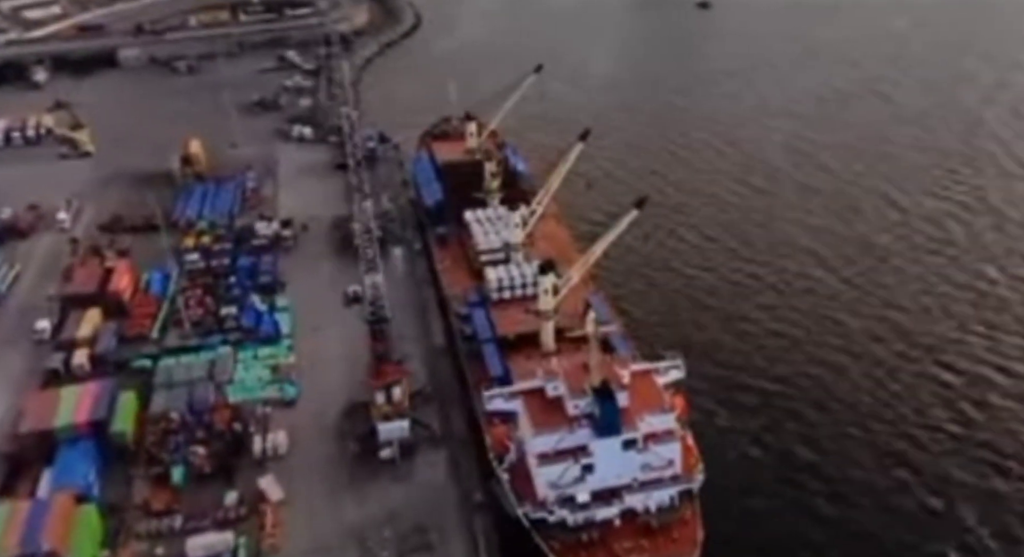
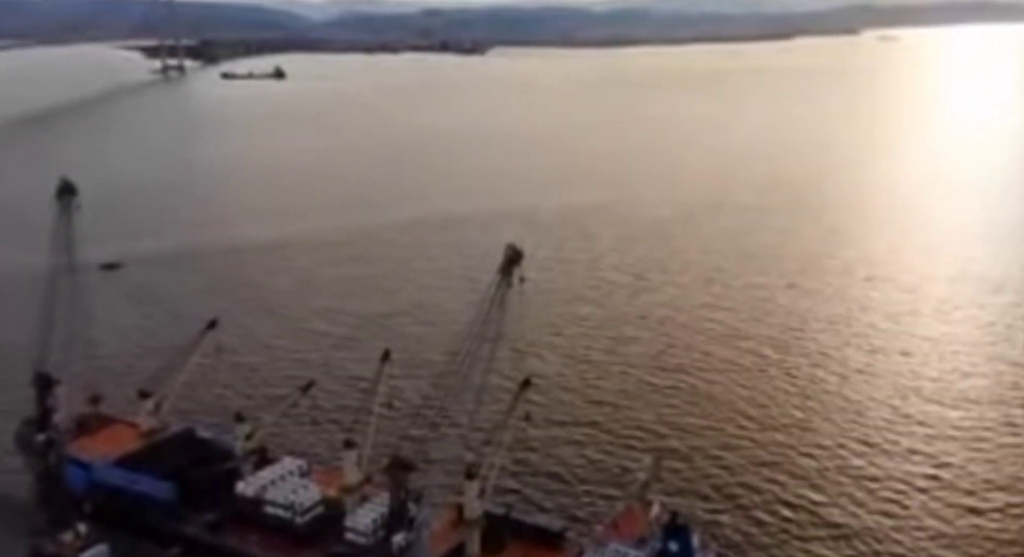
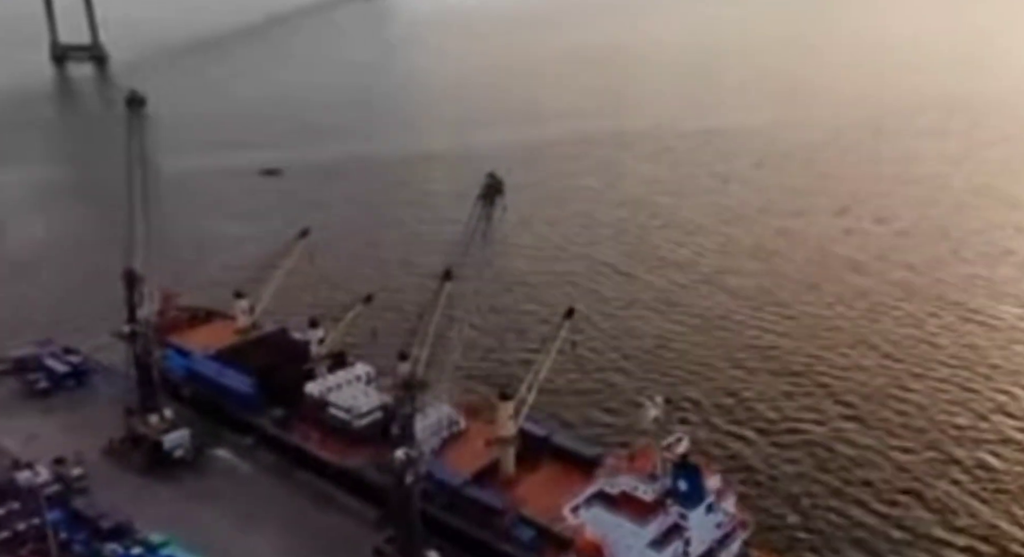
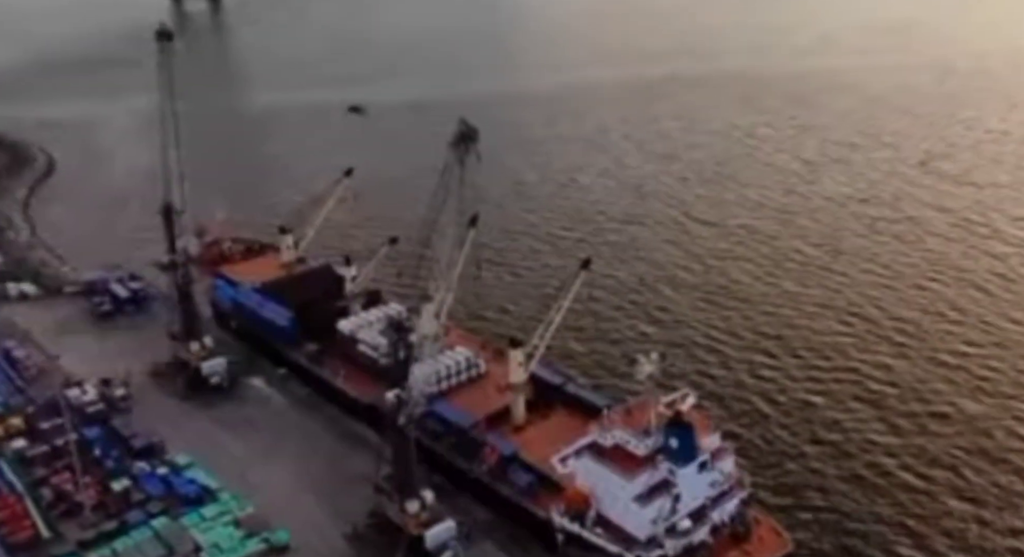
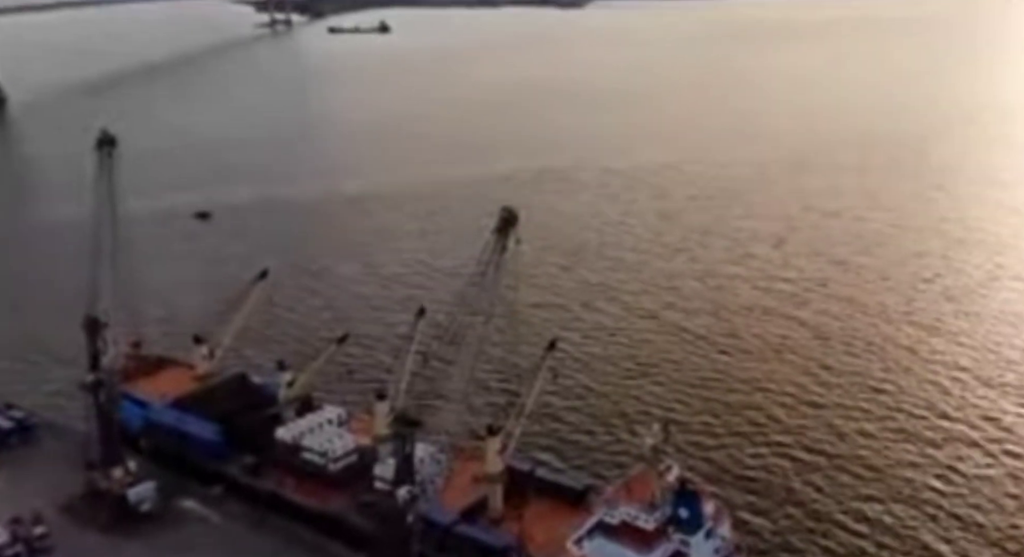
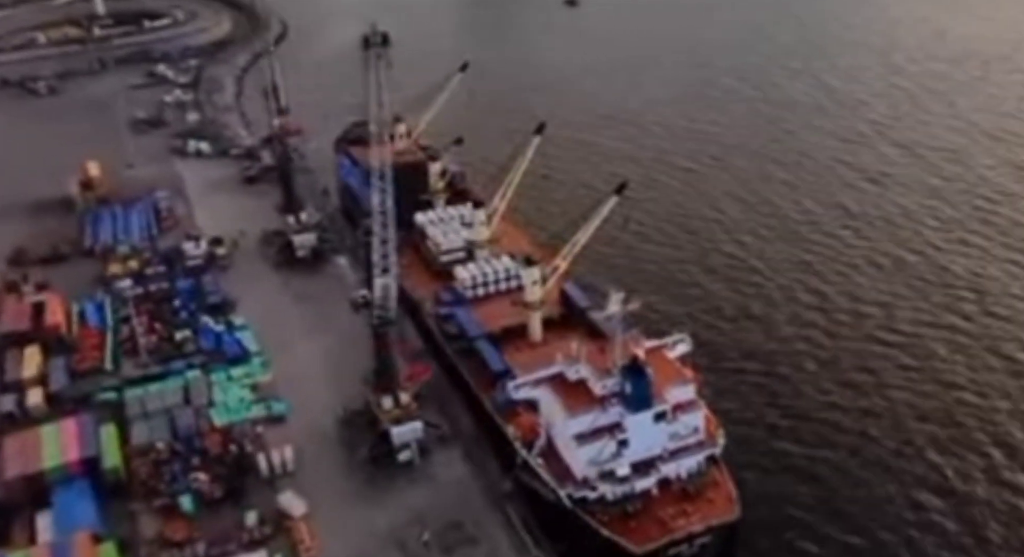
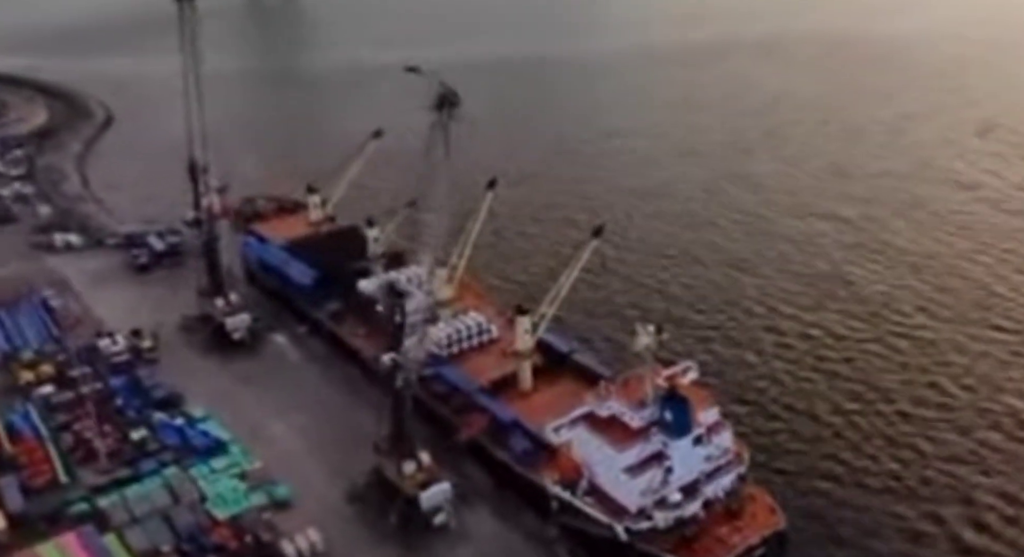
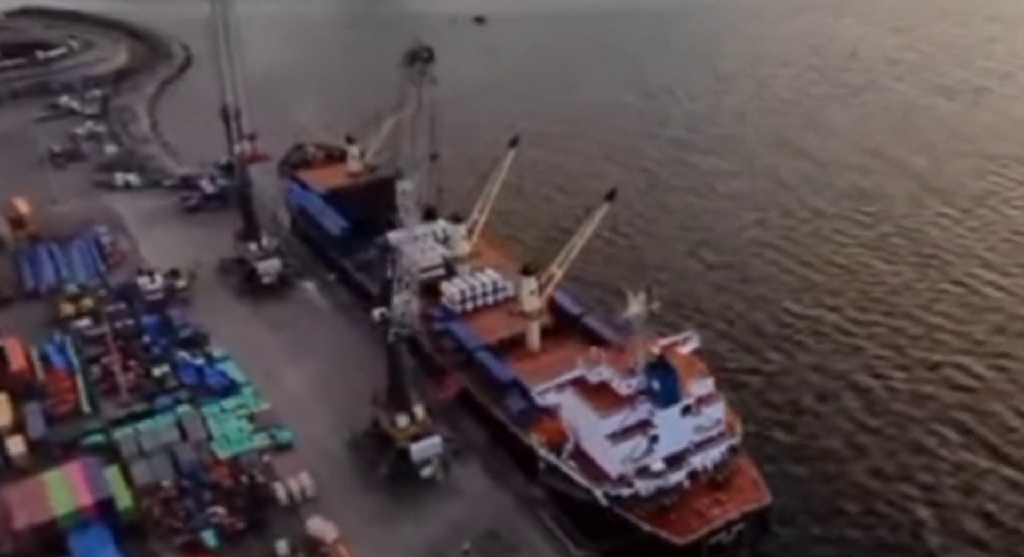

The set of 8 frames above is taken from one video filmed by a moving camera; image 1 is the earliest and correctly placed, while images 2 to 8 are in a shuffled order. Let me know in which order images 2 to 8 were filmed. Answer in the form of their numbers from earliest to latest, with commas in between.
6, 8, 7, 4, 3, 5, 2
